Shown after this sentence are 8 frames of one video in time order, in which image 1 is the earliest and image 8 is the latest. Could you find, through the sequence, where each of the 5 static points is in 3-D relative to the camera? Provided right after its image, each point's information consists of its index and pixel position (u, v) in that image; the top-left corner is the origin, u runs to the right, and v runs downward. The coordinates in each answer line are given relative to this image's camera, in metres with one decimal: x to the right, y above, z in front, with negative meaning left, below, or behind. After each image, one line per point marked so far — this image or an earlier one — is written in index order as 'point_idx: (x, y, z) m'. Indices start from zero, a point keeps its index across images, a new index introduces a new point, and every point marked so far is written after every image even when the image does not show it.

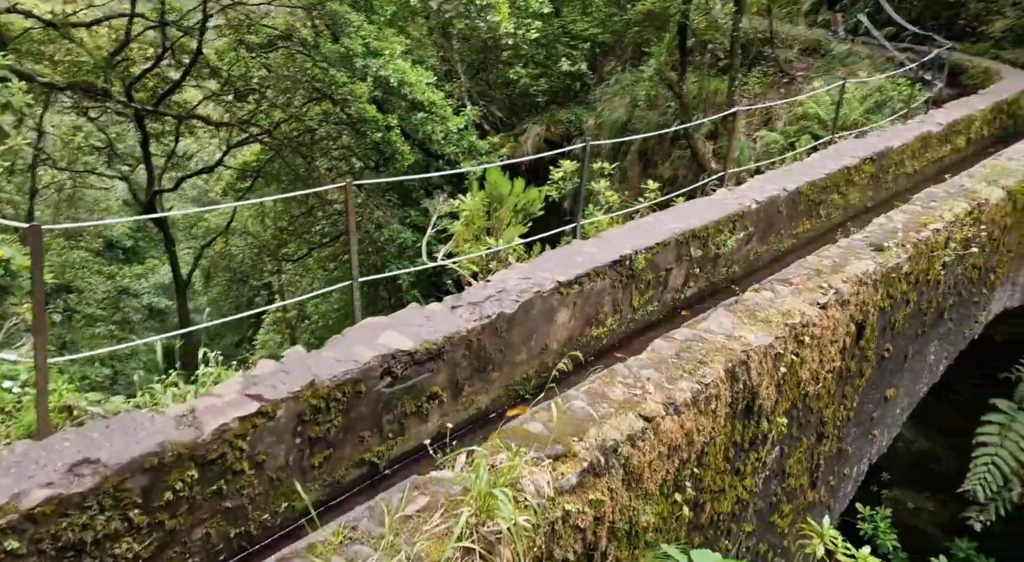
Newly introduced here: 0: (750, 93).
0: (+2.4, +1.9, +8.1) m
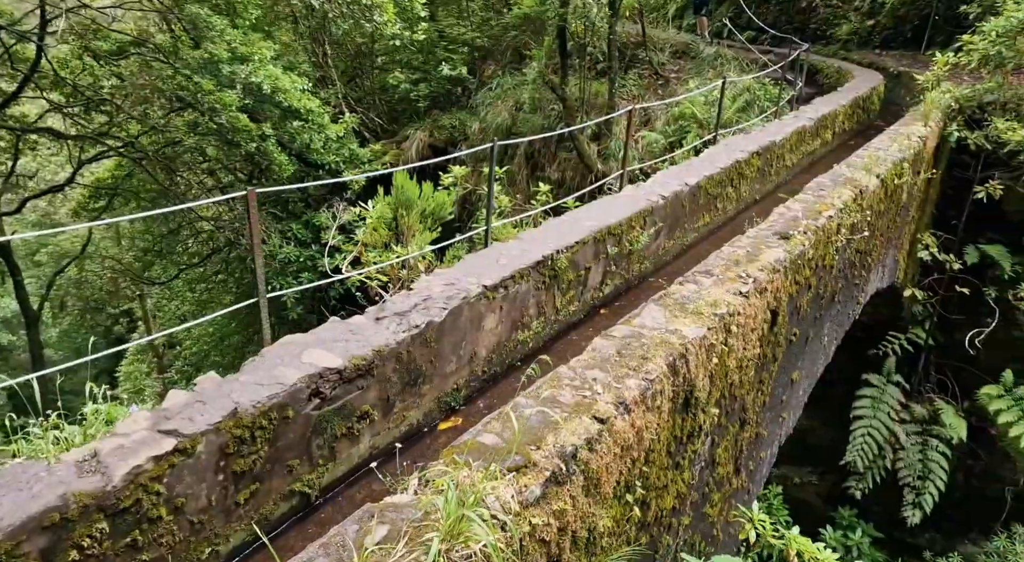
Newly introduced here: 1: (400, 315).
0: (+1.2, +1.9, +8.3) m
1: (-0.3, -0.1, +2.4) m
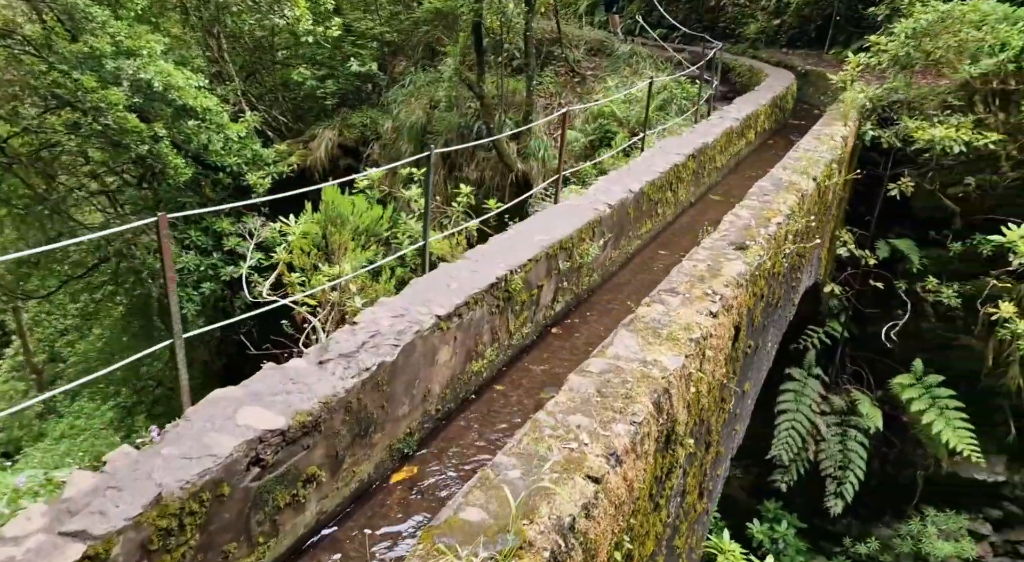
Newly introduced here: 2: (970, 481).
0: (+0.4, +1.9, +8.1) m
1: (-0.4, -0.2, +2.1) m
2: (+3.5, -1.5, +6.3) m
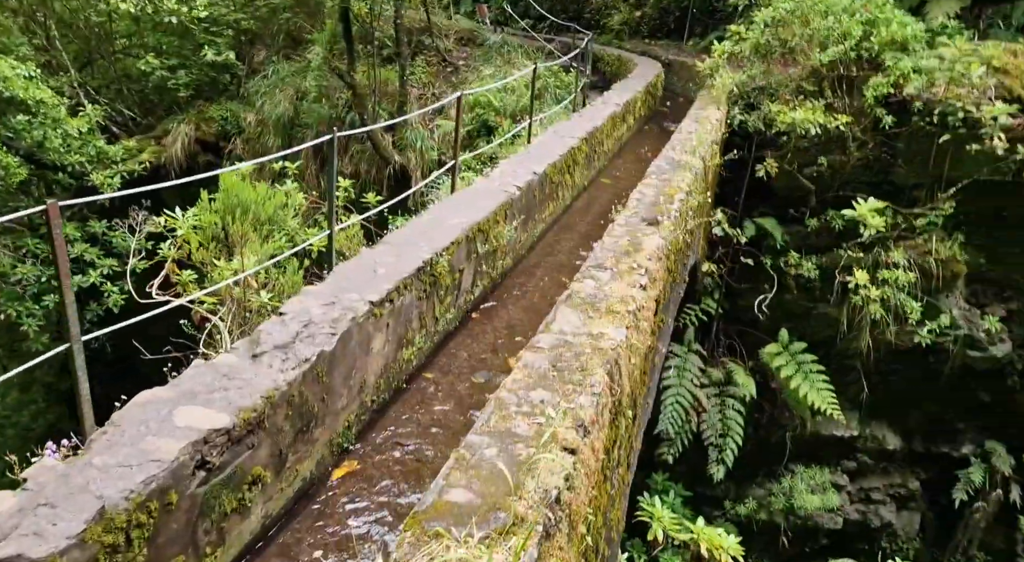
0: (-0.9, +2.0, +8.0) m
1: (-0.6, -0.2, +1.9) m
2: (+2.6, -1.3, +6.7) m
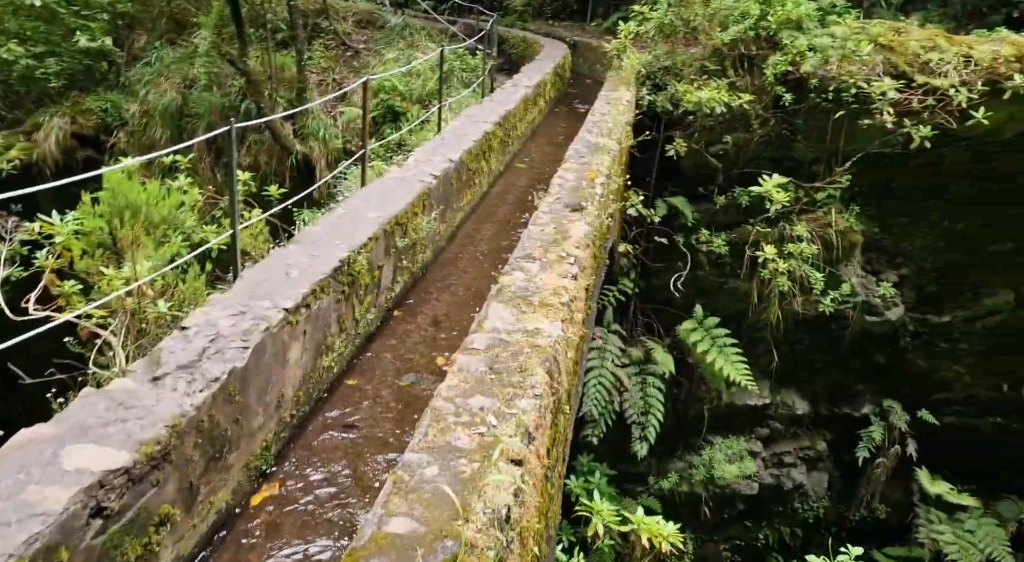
0: (-1.8, +2.0, +7.6) m
1: (-0.7, -0.2, +1.7) m
2: (+2.0, -1.1, +6.9) m
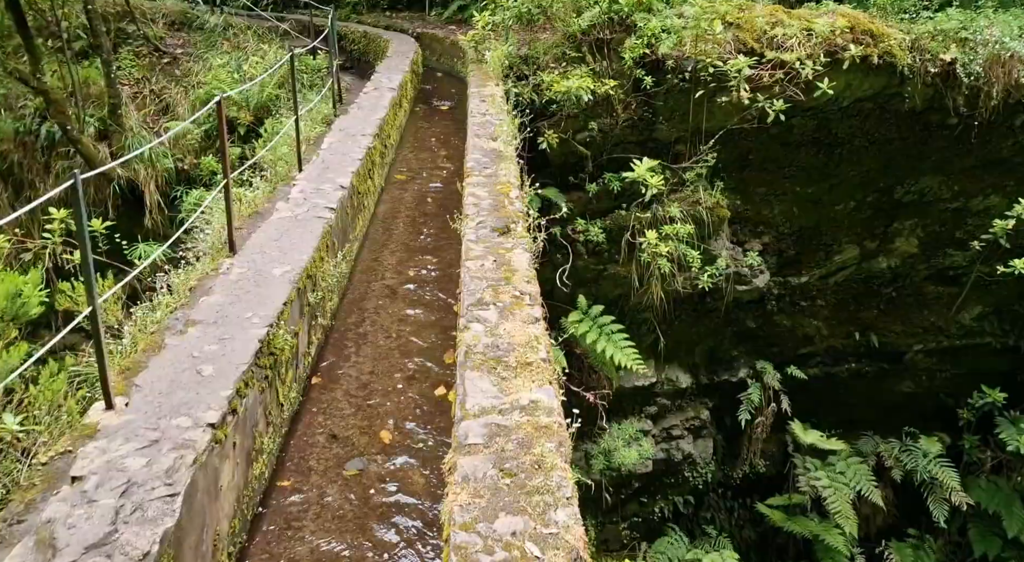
0: (-3.1, +1.7, +6.7) m
1: (-0.6, -0.4, +1.2) m
2: (+1.1, -1.0, +6.8) m
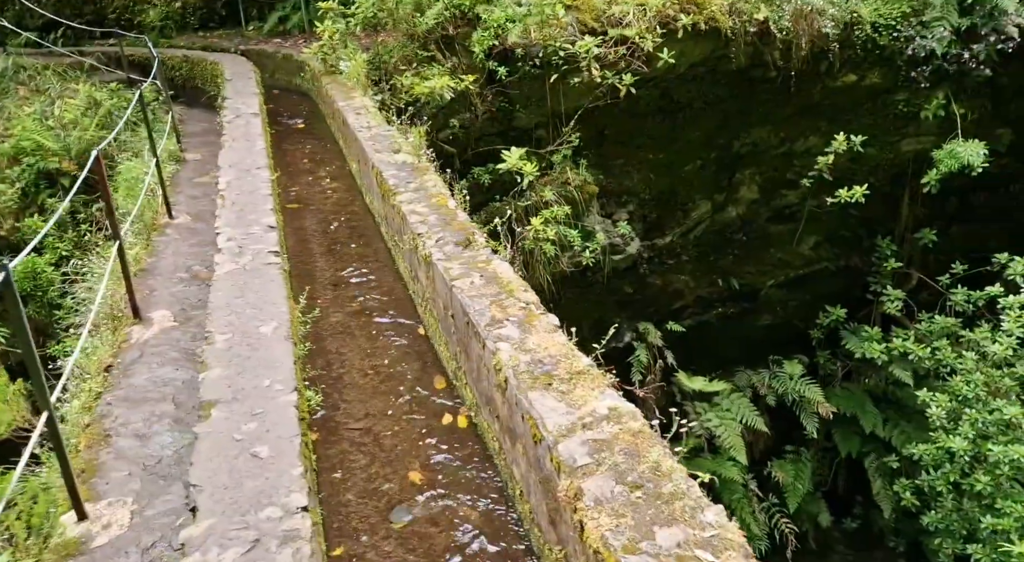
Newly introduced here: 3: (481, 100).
0: (-4.2, +1.0, +5.9) m
1: (-0.4, -0.5, +1.1) m
2: (+0.3, -0.9, +6.9) m
3: (-0.3, +1.5, +6.8) m
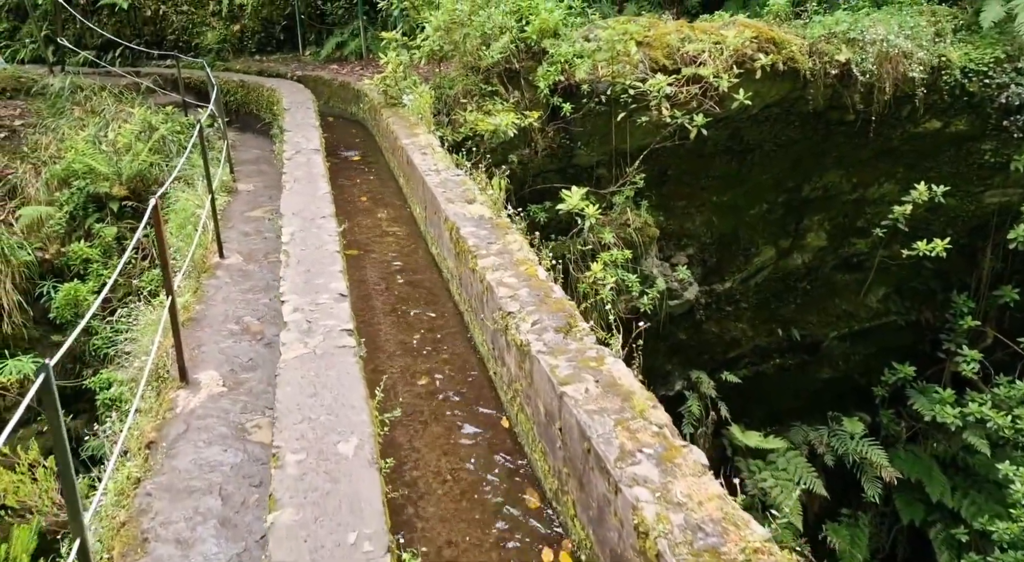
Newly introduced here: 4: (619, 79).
0: (-3.8, +0.8, +5.7) m
1: (-0.1, -0.7, +0.7) m
2: (+0.7, -1.3, +6.5) m
3: (+0.2, +1.2, +6.4) m
4: (+0.9, +1.6, +6.3) m
